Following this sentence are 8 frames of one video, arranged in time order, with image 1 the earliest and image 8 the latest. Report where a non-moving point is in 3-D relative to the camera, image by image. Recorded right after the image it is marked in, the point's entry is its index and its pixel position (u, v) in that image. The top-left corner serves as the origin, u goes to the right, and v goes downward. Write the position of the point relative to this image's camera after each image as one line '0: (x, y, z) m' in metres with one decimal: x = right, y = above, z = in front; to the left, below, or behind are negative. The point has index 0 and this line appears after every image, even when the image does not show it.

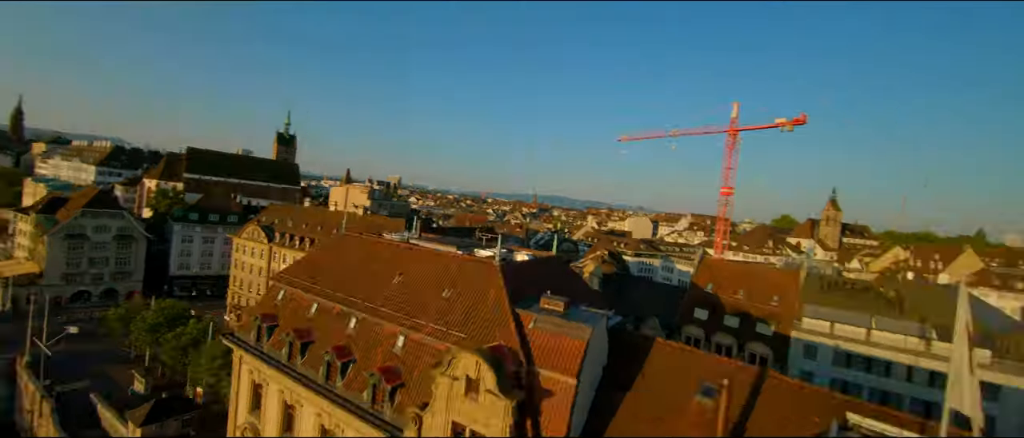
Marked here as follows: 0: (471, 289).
0: (-1.3, -2.2, +12.8) m
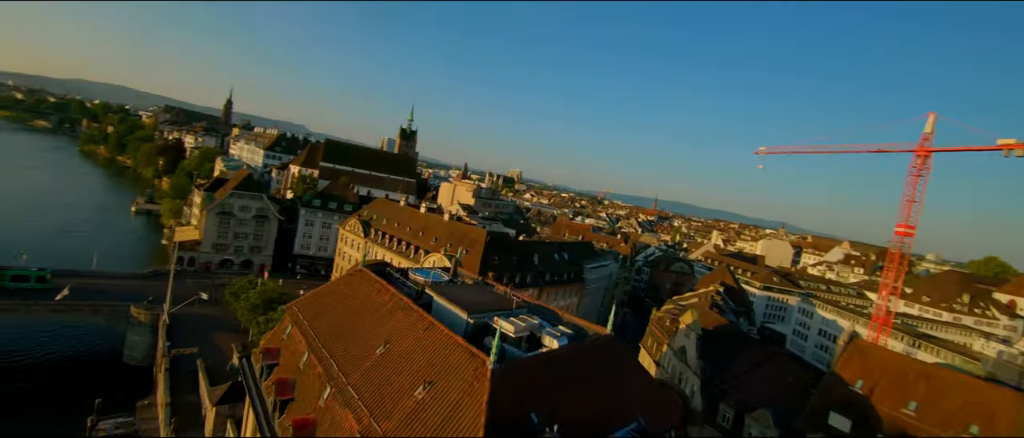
0: (-1.4, -3.9, +9.2) m
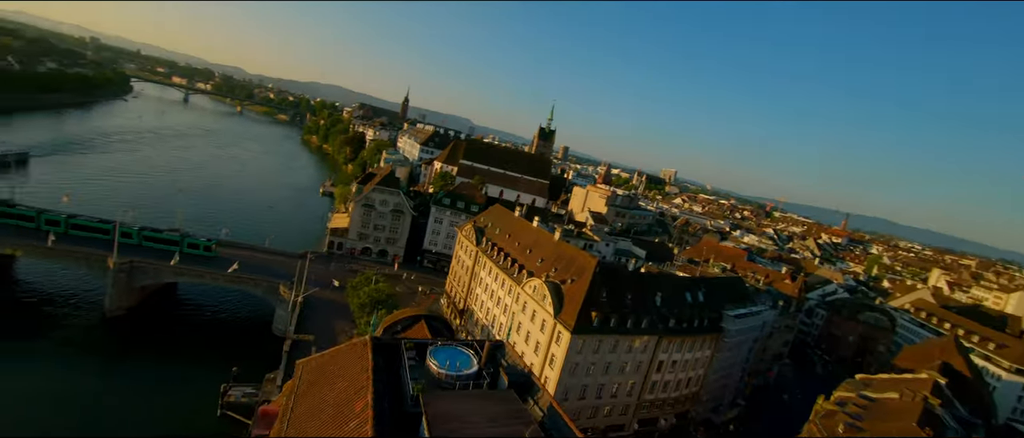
0: (-2.5, -5.8, +5.0) m
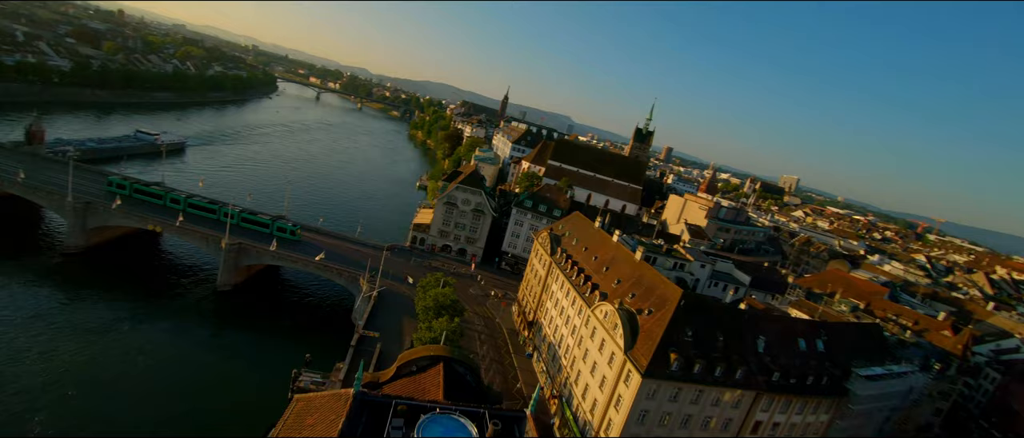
0: (-3.8, -6.6, +2.6) m
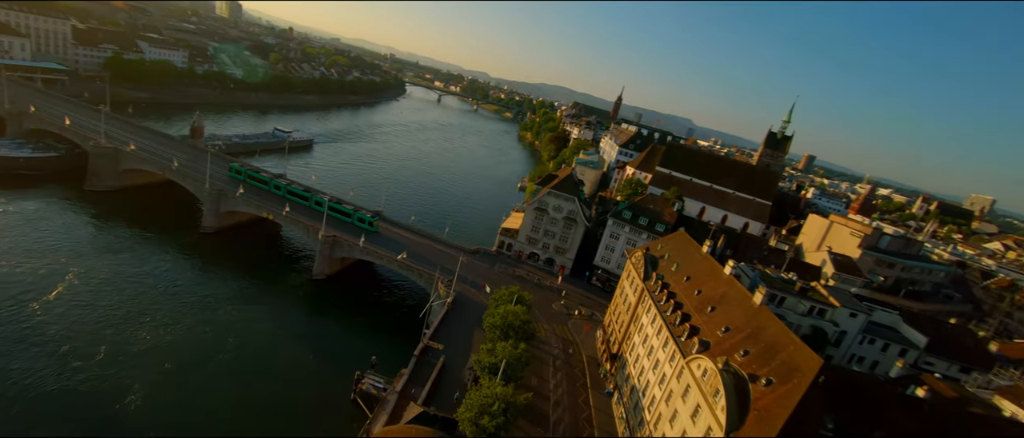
0: (-6.3, -7.1, -0.7) m
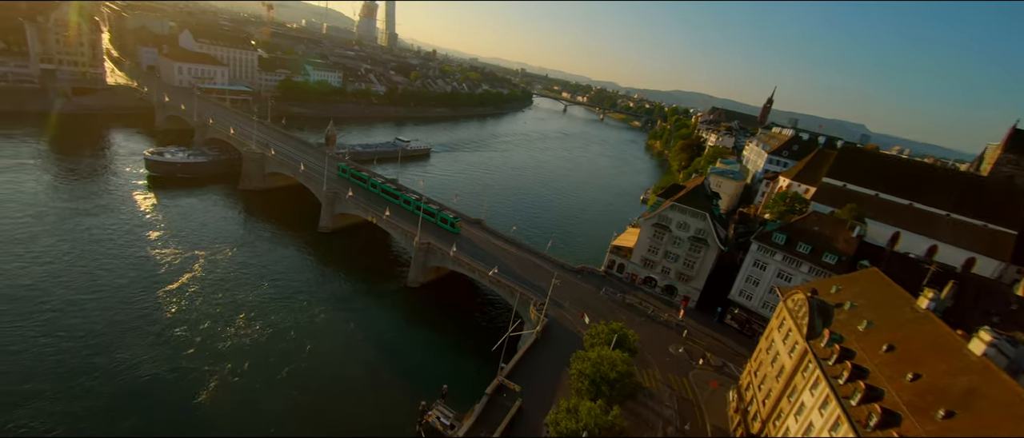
0: (-10.0, -6.9, -5.1) m
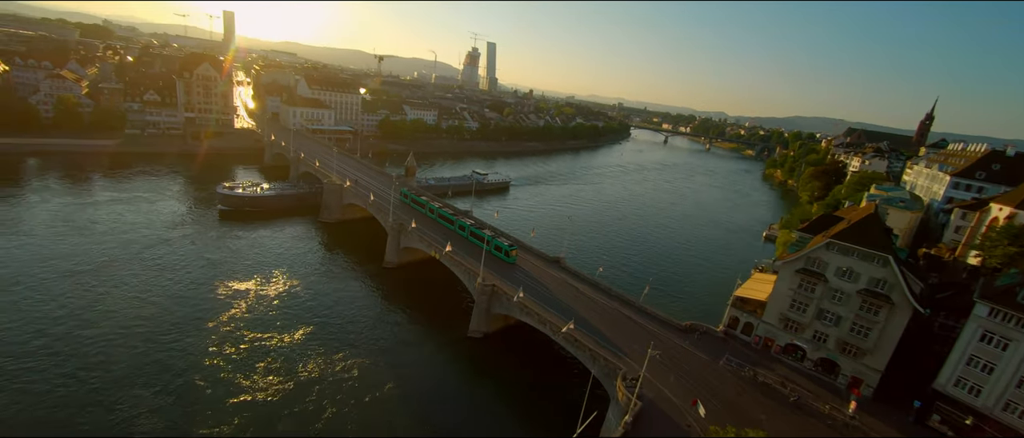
0: (-14.1, -5.9, -11.6) m
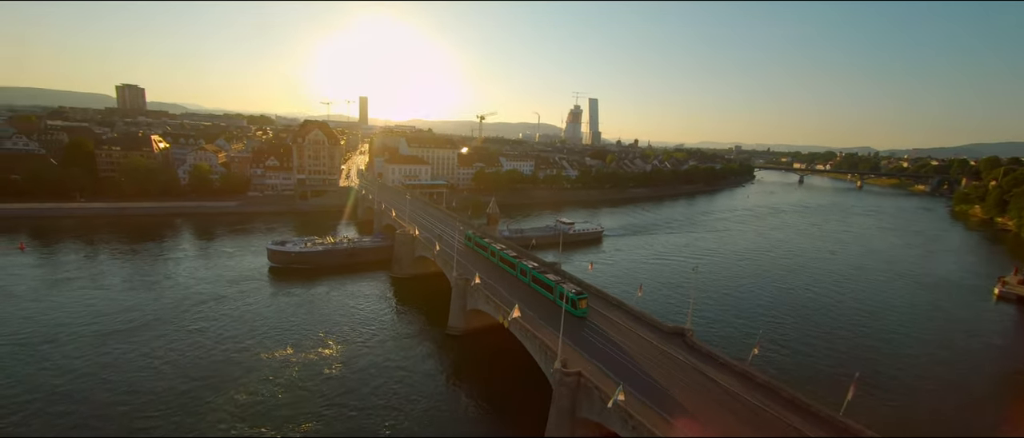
0: (-20.5, -3.2, -19.4) m
